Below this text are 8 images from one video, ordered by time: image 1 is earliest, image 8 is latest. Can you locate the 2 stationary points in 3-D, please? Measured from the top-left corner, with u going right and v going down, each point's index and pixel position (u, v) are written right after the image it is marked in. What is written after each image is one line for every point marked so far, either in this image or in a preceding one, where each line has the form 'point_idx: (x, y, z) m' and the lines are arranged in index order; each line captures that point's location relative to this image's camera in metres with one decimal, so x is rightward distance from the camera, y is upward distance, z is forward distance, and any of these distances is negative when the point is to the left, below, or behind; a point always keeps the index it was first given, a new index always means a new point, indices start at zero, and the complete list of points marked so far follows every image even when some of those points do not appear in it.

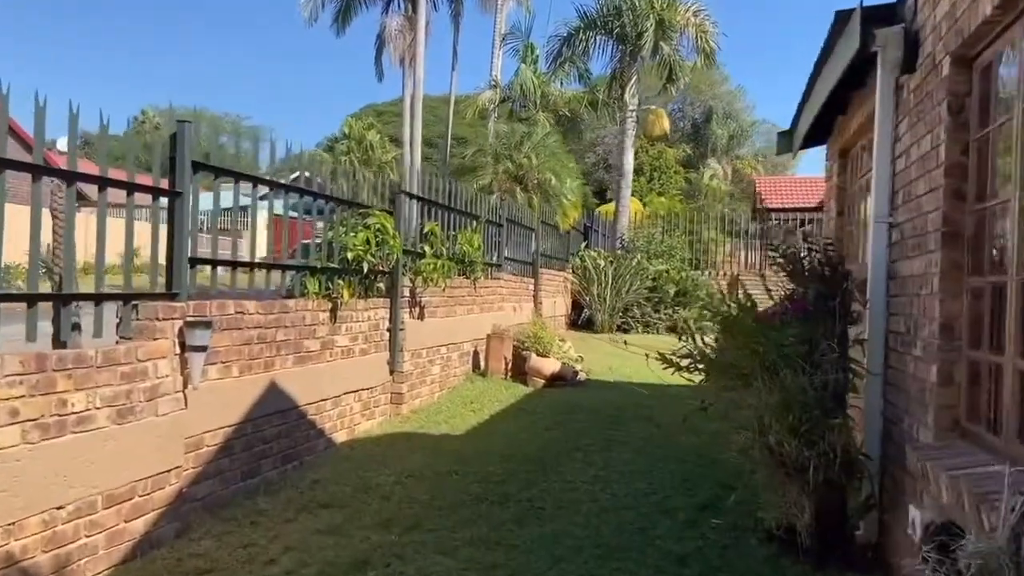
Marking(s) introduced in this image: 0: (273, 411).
0: (-1.6, -0.8, +5.4) m
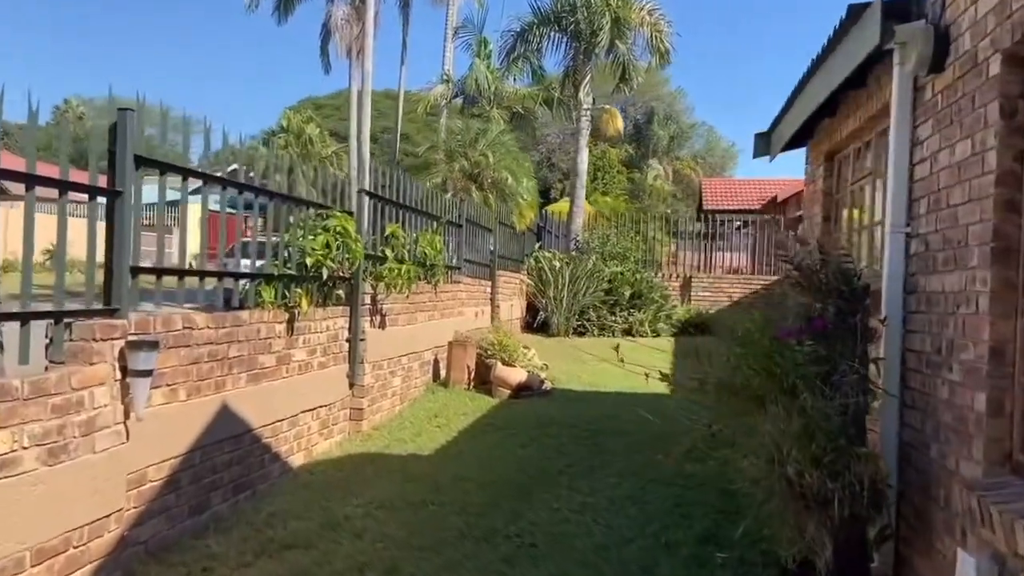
0: (-1.7, -0.9, +4.9) m
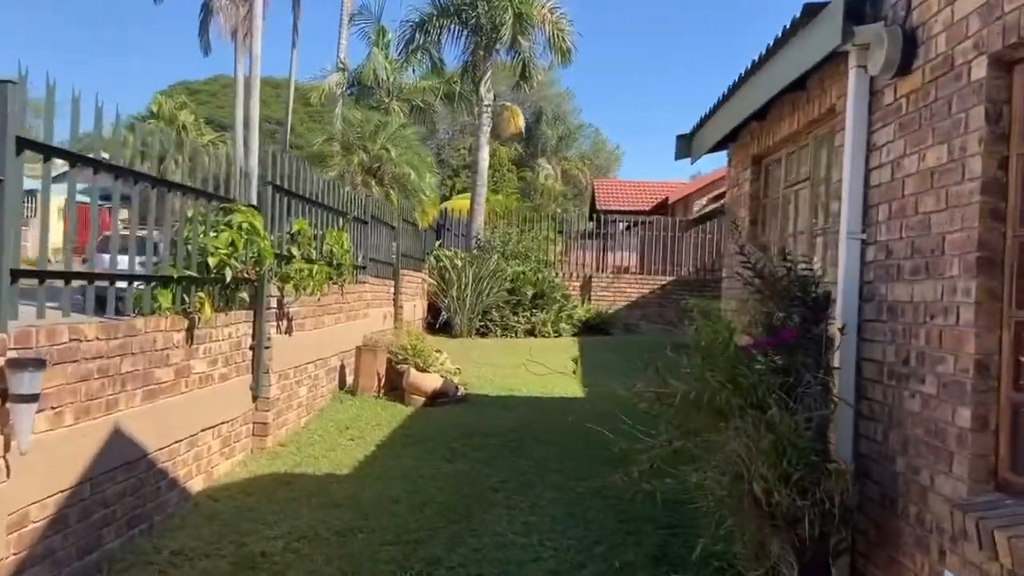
0: (-2.1, -0.9, +4.2) m
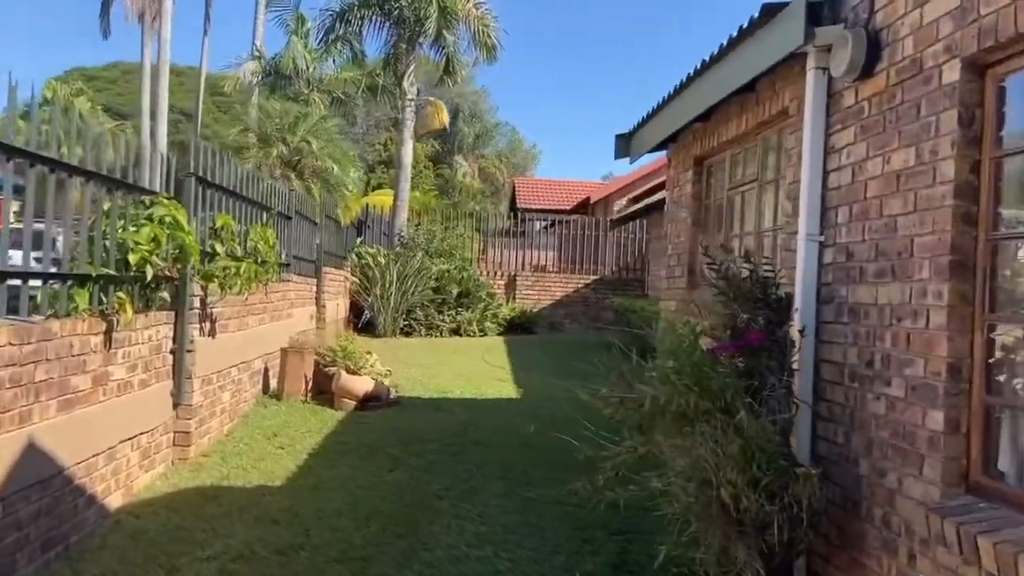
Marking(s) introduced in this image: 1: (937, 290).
0: (-2.3, -0.9, +3.8) m
1: (+1.6, 0.0, +3.1) m
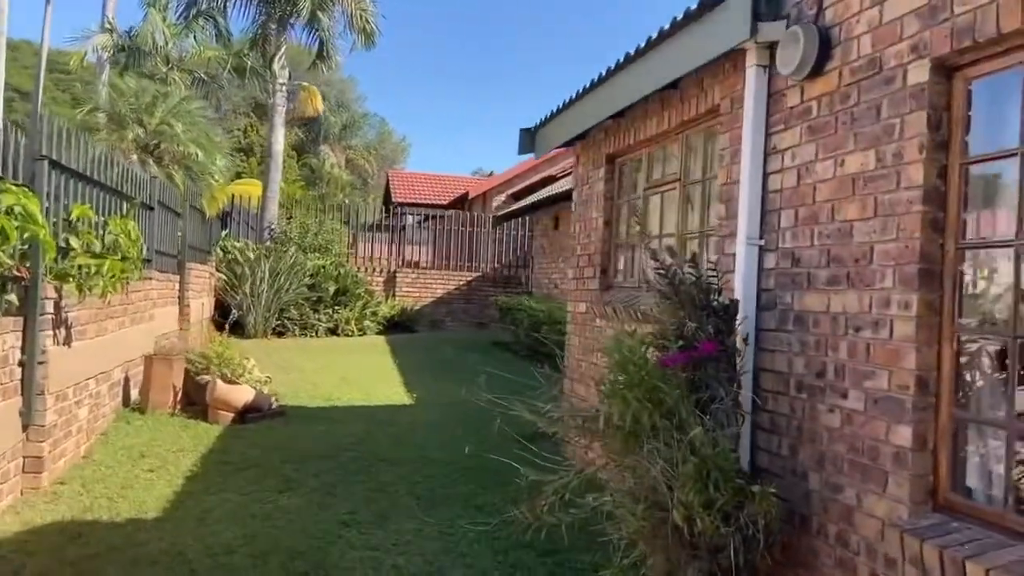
0: (-2.5, -0.9, +3.0) m
1: (+1.4, 0.0, +3.0) m
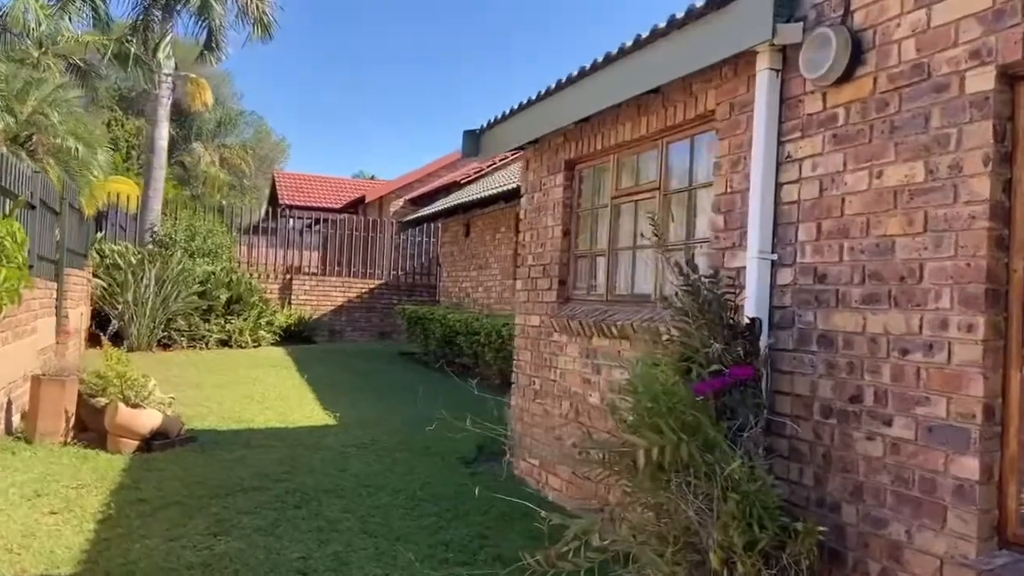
0: (-2.4, -1.0, +2.3) m
1: (+1.6, -0.1, +2.8) m
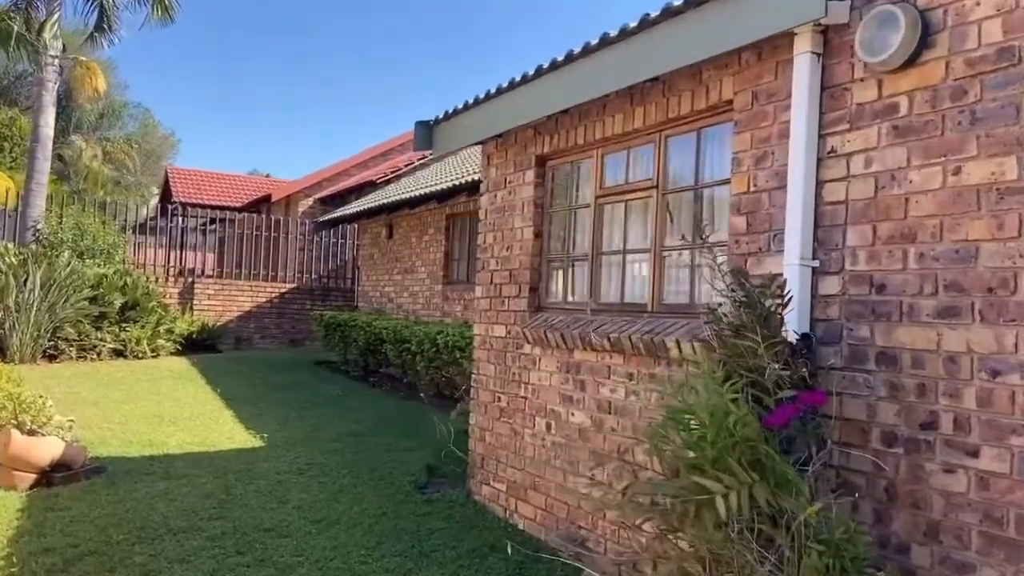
0: (-2.1, -1.0, +1.4) m
1: (+1.7, -0.2, +2.4) m
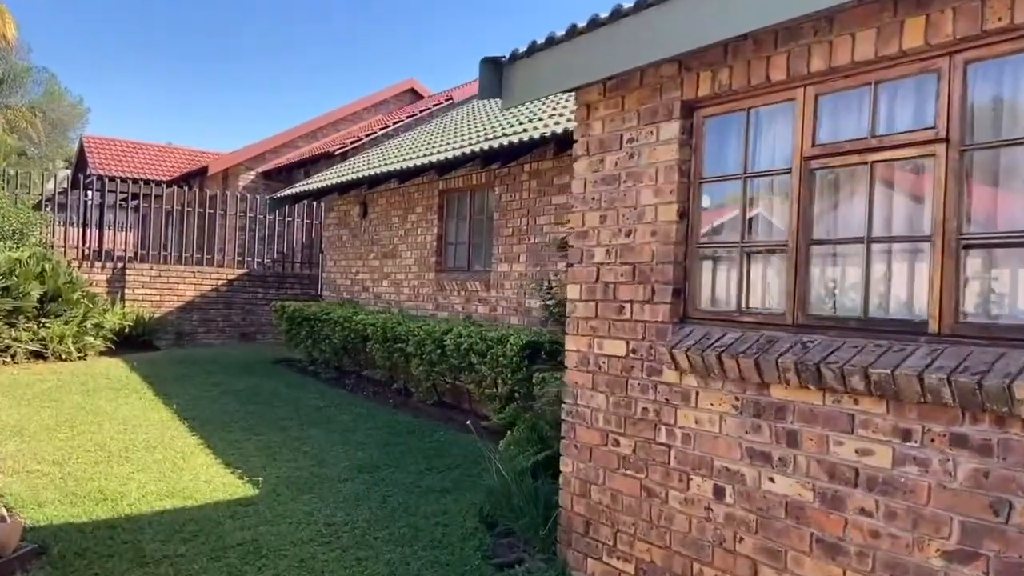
0: (-1.1, -1.1, -0.3) m
1: (+2.6, -0.2, +1.0) m
